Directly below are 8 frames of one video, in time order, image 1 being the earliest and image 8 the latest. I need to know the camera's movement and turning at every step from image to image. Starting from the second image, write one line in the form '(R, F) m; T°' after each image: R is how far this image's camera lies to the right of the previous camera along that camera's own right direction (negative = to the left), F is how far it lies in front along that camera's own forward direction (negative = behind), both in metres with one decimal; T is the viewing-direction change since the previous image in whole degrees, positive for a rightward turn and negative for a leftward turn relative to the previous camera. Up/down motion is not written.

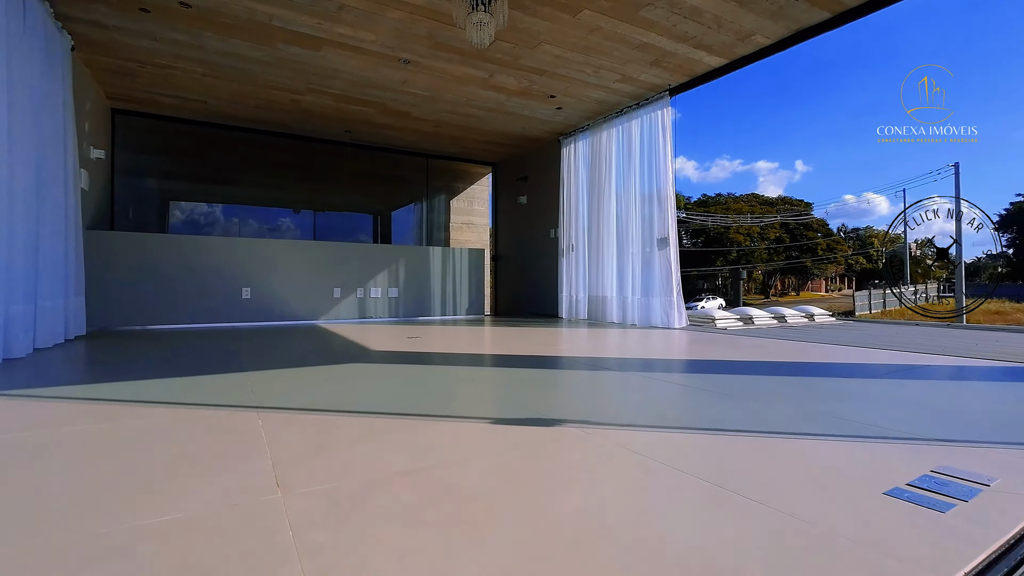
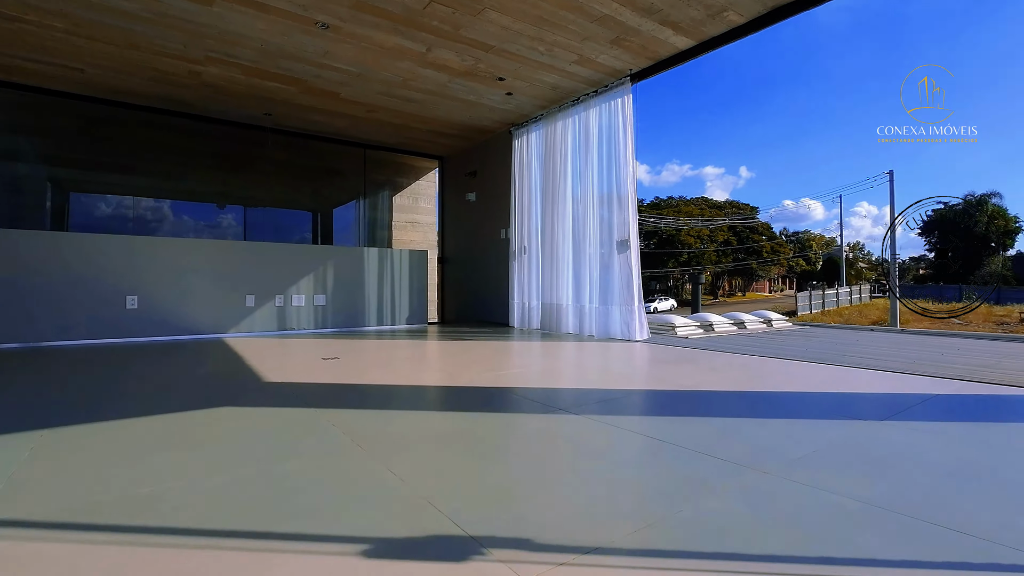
(+0.1, +0.4) m; +5°
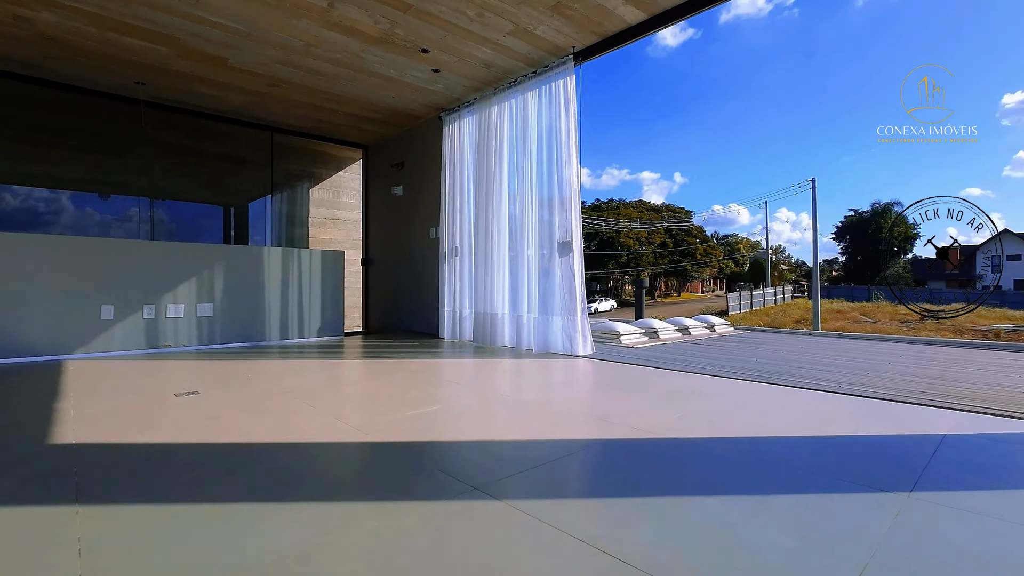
(+0.1, +0.5) m; +7°
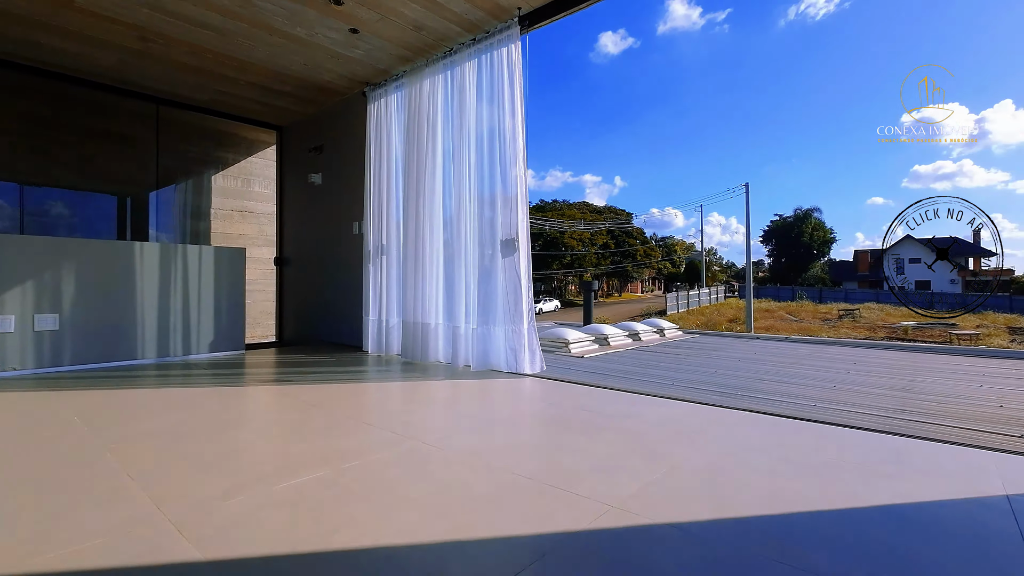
(+0.1, +0.5) m; +7°
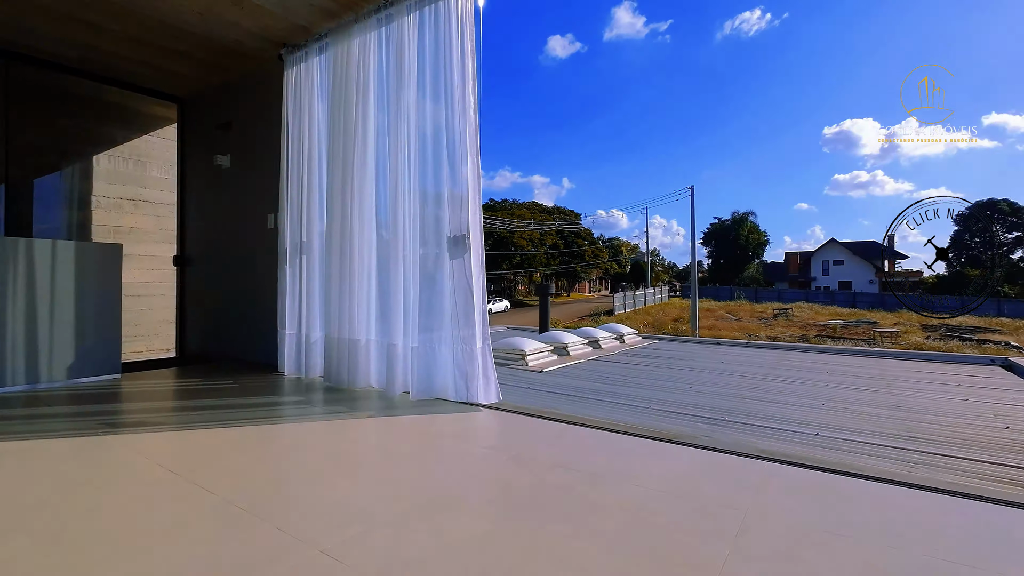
(0.0, +0.5) m; +6°
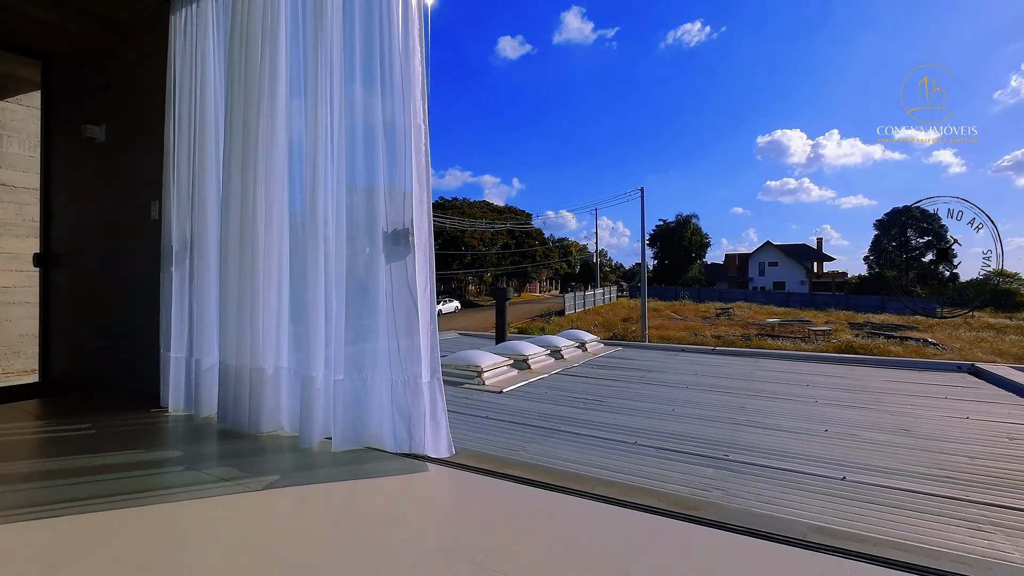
(0.0, +0.5) m; +6°
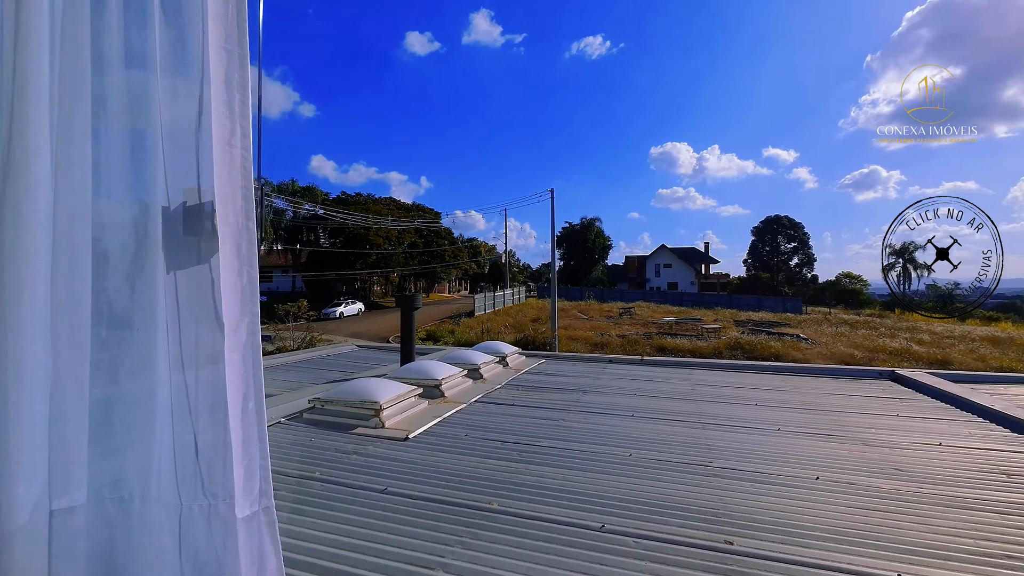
(0.0, +0.7) m; +11°
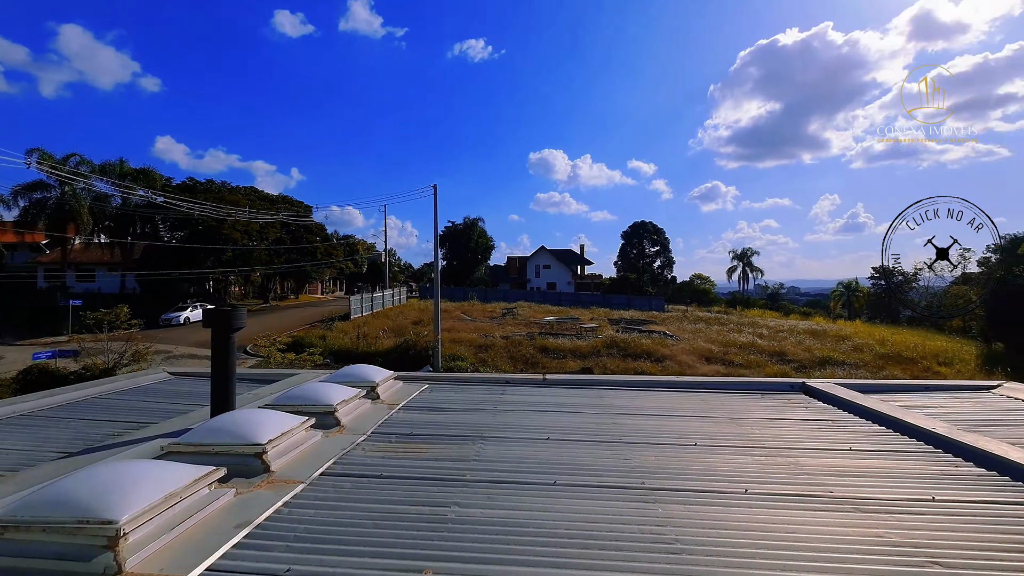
(+0.1, +0.9) m; +14°
